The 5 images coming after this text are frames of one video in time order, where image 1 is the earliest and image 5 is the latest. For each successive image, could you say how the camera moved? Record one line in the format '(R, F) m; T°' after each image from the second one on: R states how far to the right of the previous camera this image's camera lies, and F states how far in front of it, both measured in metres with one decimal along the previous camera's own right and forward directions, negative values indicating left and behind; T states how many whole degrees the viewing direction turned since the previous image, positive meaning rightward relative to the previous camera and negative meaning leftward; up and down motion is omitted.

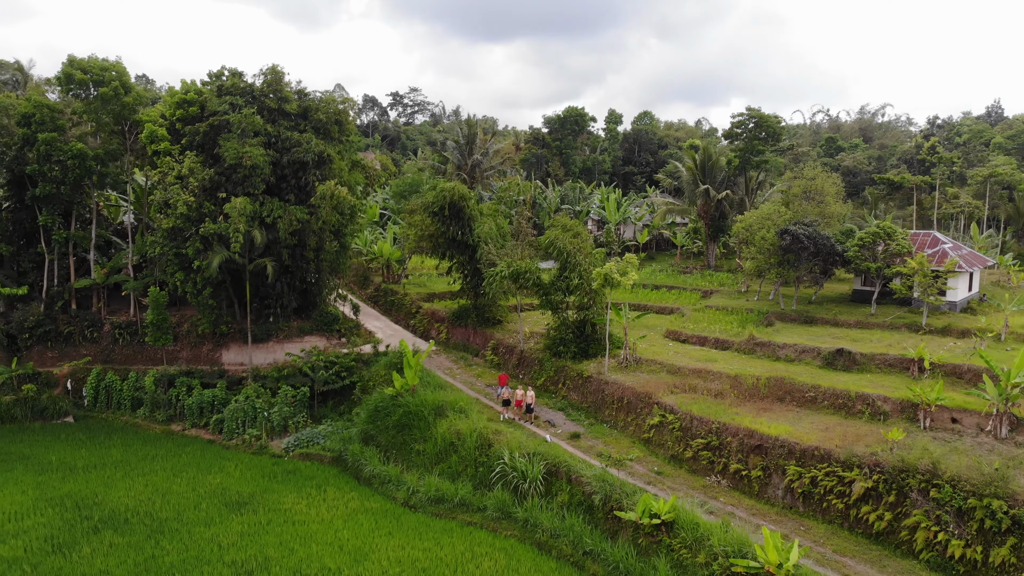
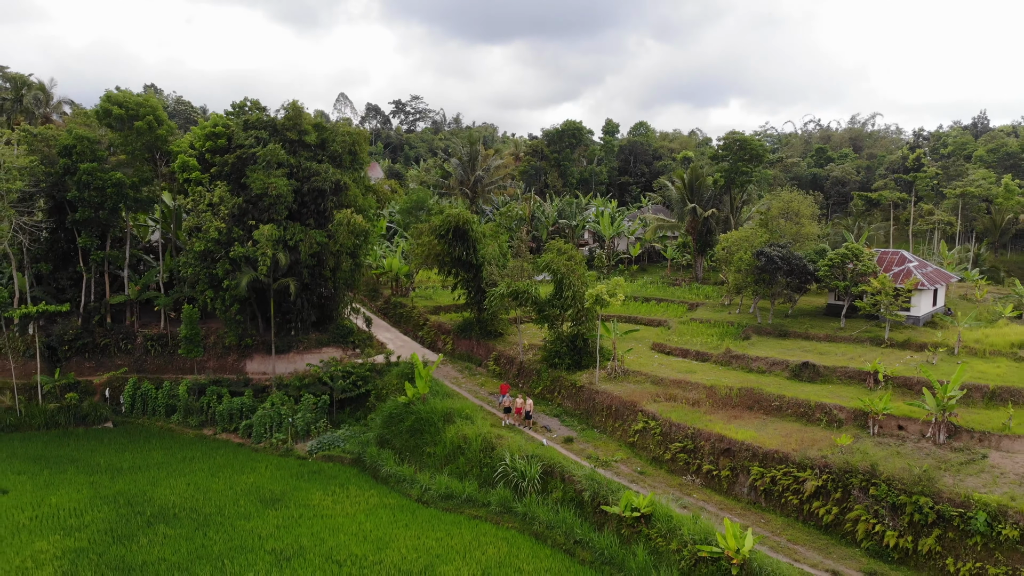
(0.0, -1.2) m; 0°
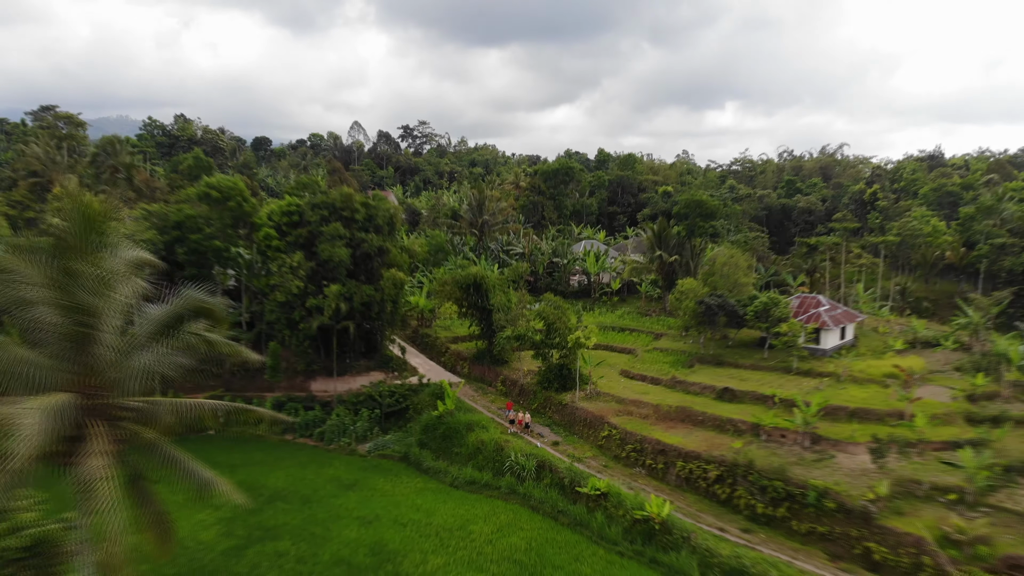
(-0.1, -4.5) m; 0°
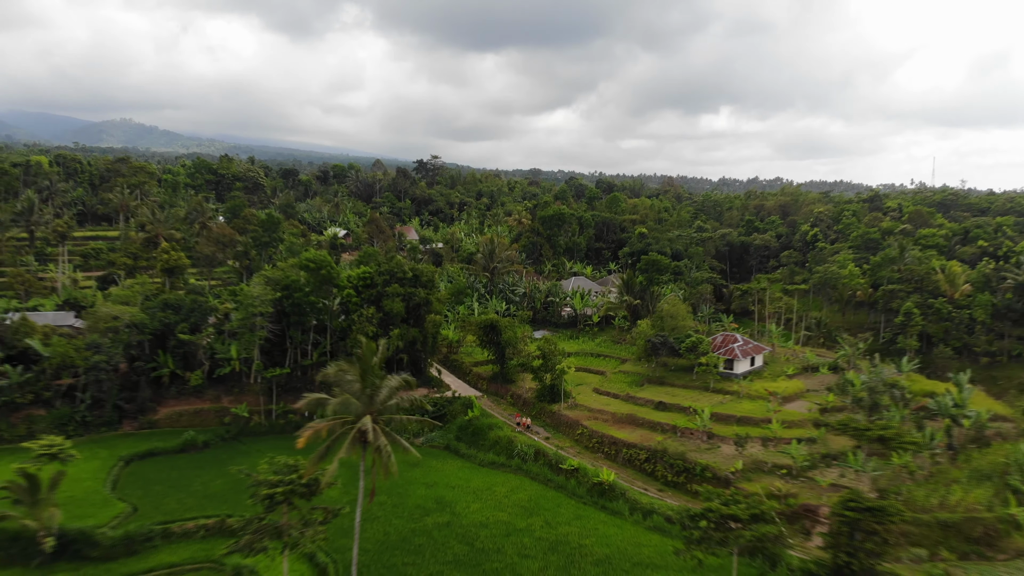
(-0.3, -8.0) m; 0°
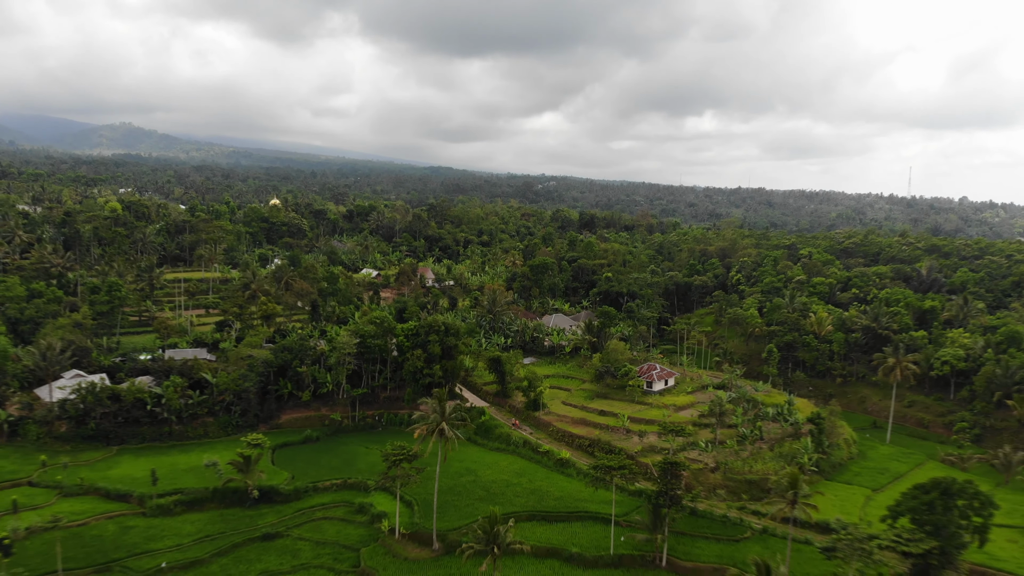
(-0.3, -14.5) m; +1°
